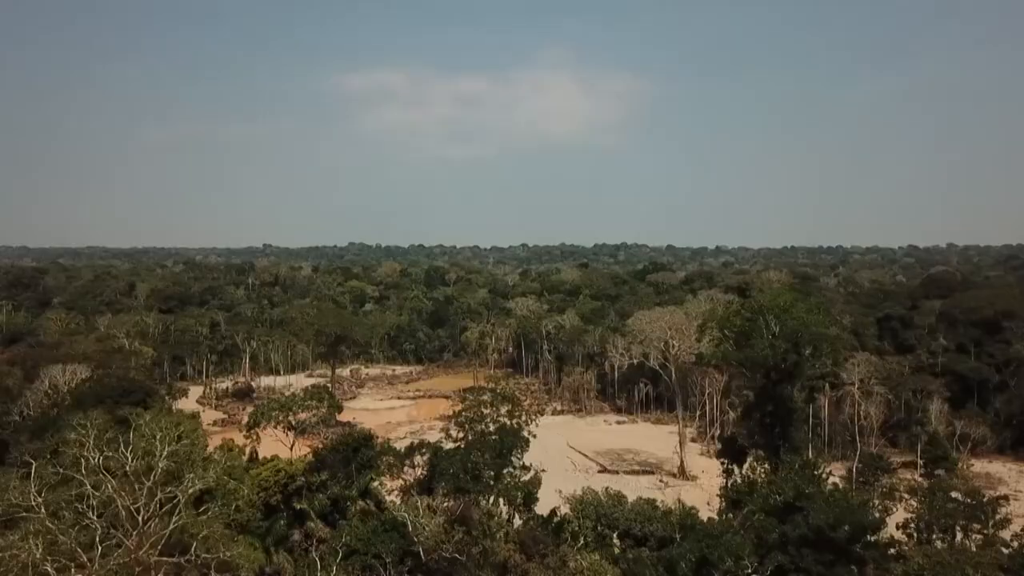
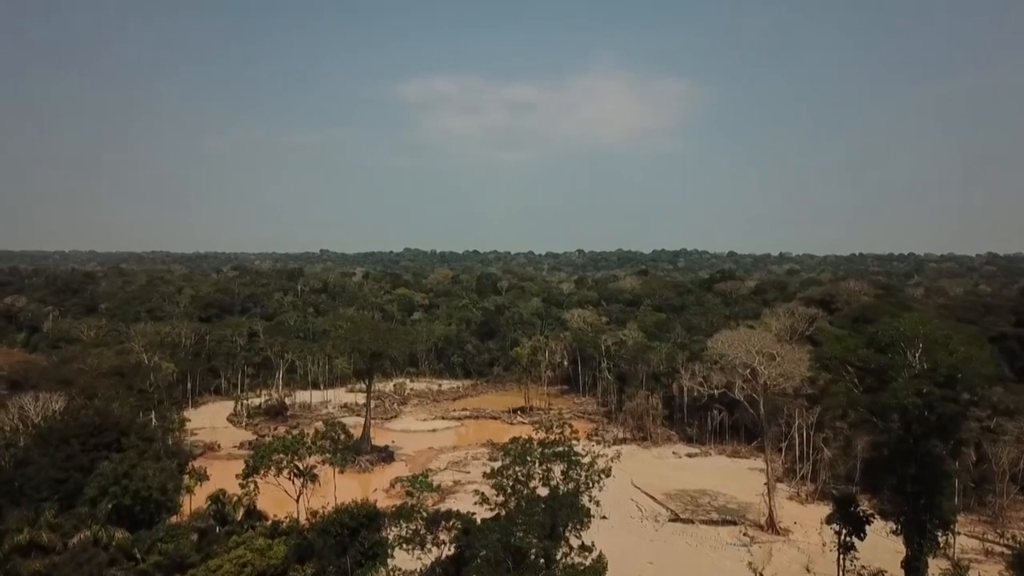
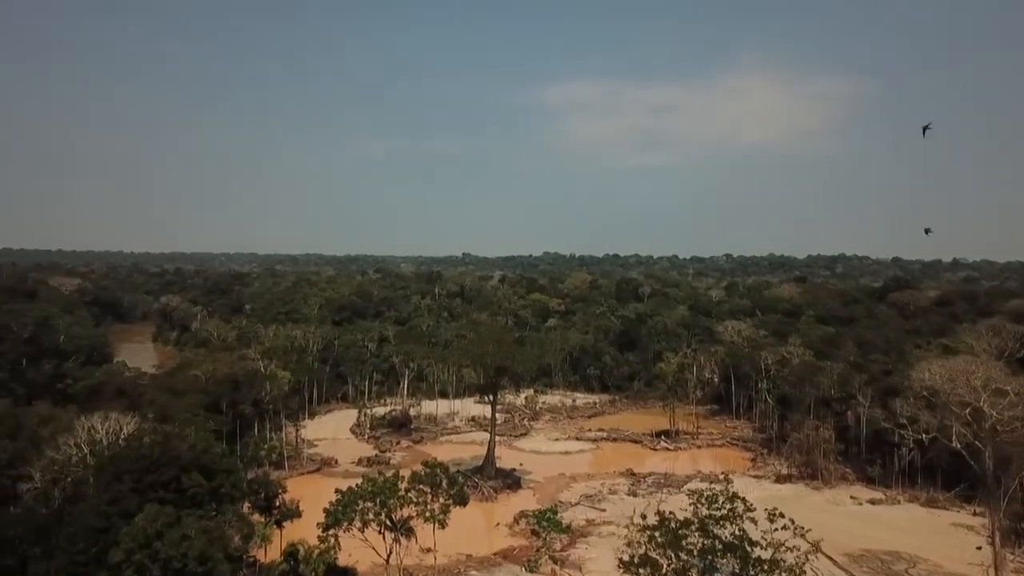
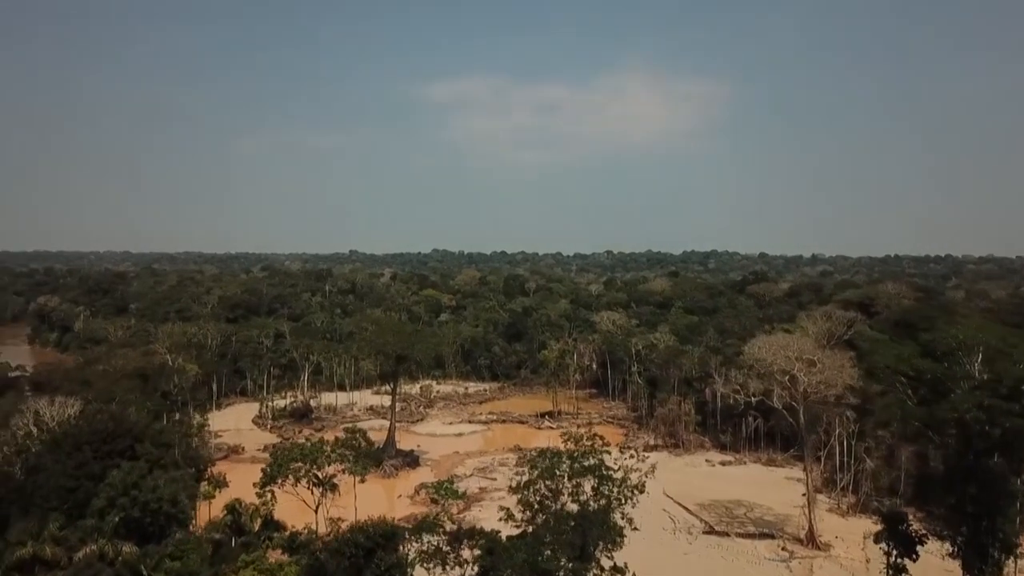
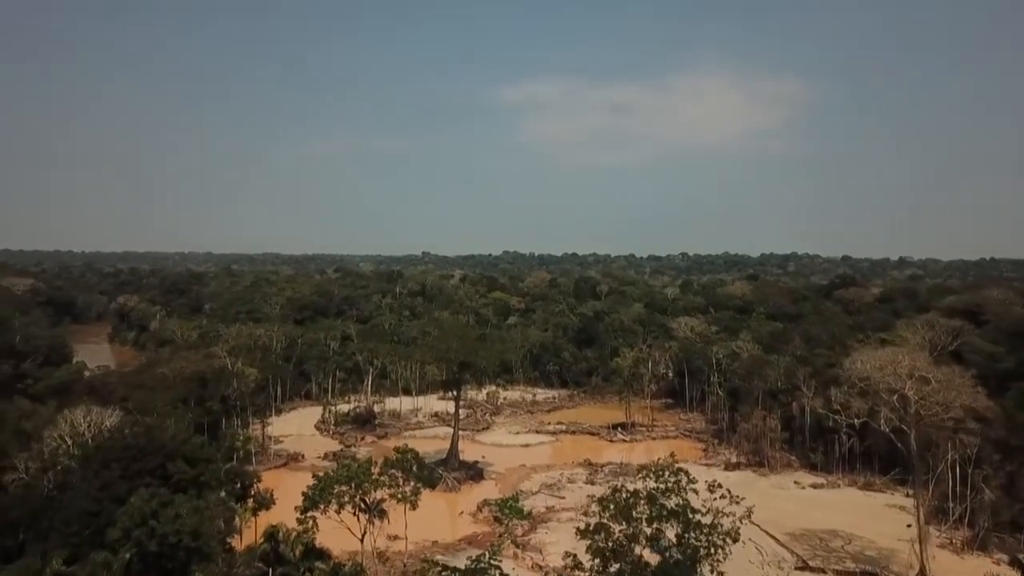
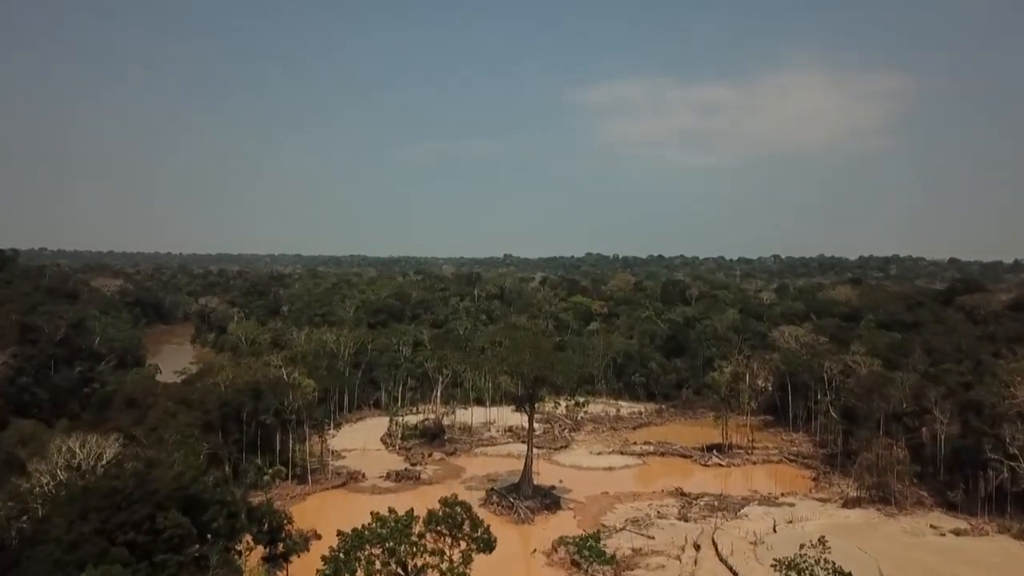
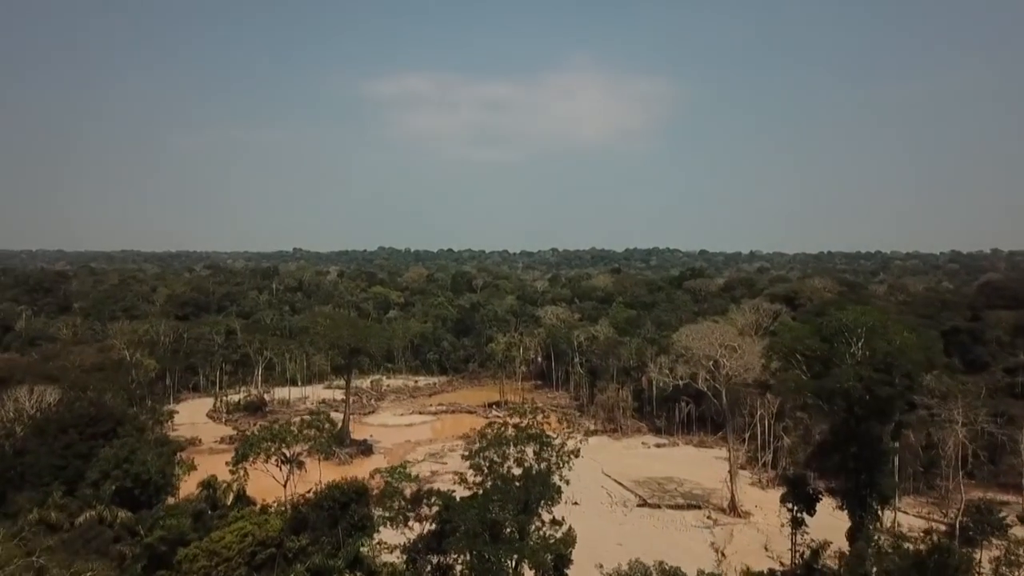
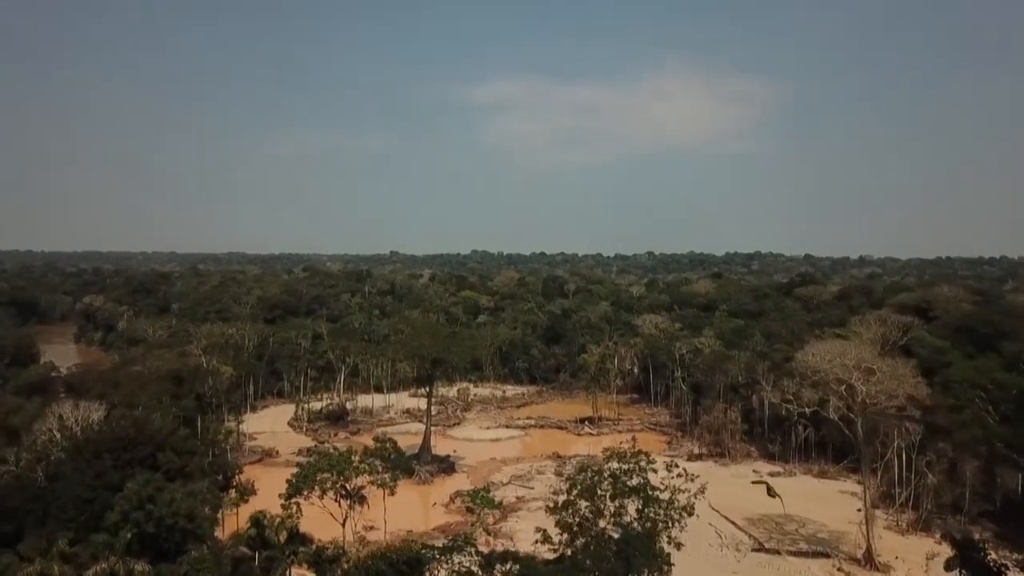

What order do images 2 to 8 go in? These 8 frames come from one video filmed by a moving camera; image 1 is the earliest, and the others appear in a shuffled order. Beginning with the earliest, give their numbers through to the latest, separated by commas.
7, 2, 4, 8, 5, 3, 6
